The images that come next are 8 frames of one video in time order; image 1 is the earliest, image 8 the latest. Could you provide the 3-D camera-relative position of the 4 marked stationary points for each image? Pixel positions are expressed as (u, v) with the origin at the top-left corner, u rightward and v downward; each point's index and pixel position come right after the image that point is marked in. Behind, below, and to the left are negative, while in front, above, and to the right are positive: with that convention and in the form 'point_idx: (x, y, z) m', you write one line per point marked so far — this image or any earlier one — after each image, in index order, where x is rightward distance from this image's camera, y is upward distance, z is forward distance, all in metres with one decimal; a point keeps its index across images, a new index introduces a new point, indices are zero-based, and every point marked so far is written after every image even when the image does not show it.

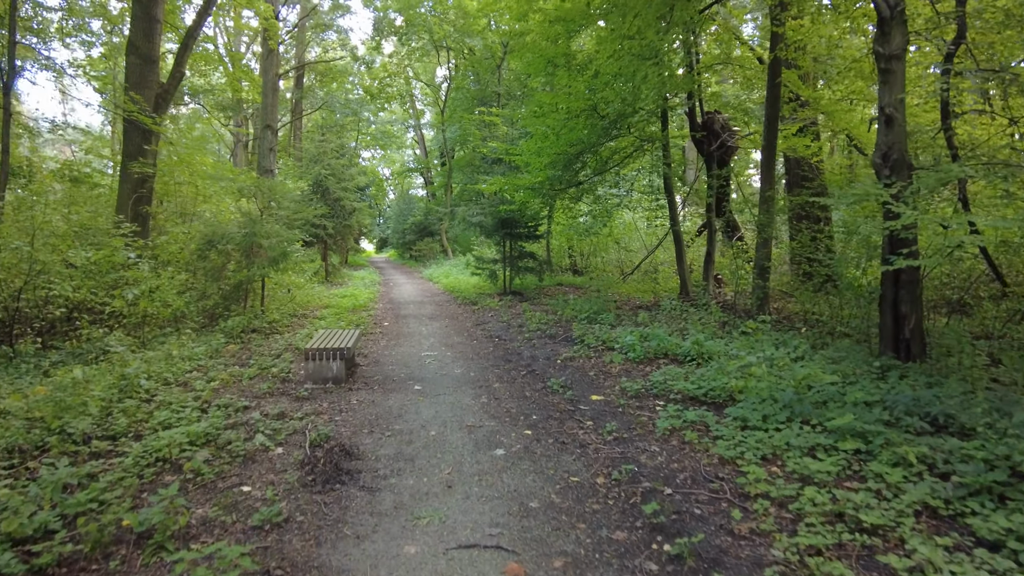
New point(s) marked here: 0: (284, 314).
0: (-3.4, -0.4, +9.4) m
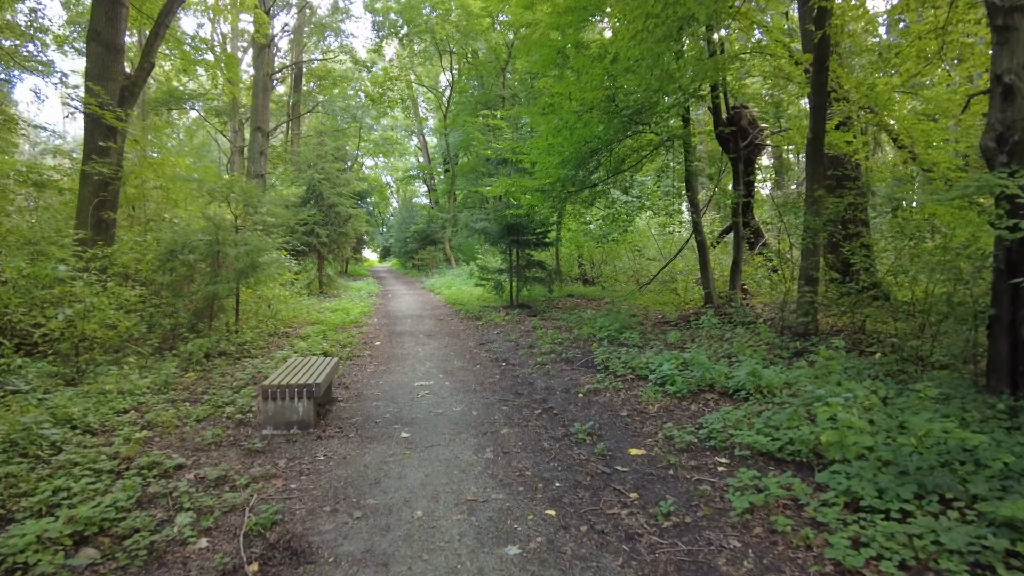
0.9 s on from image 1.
0: (-3.3, -0.6, +8.3) m
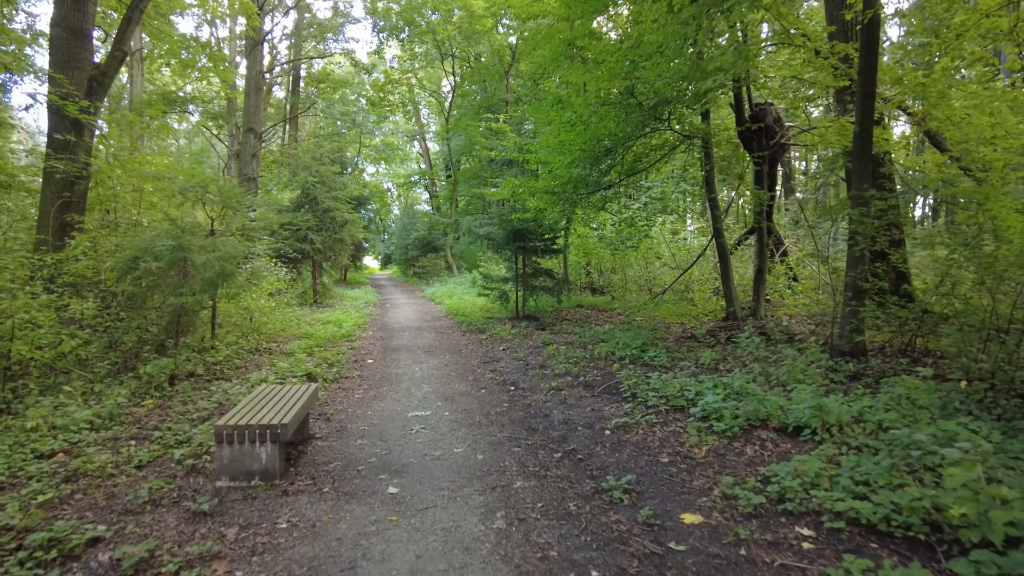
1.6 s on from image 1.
0: (-3.2, -0.7, +7.4) m
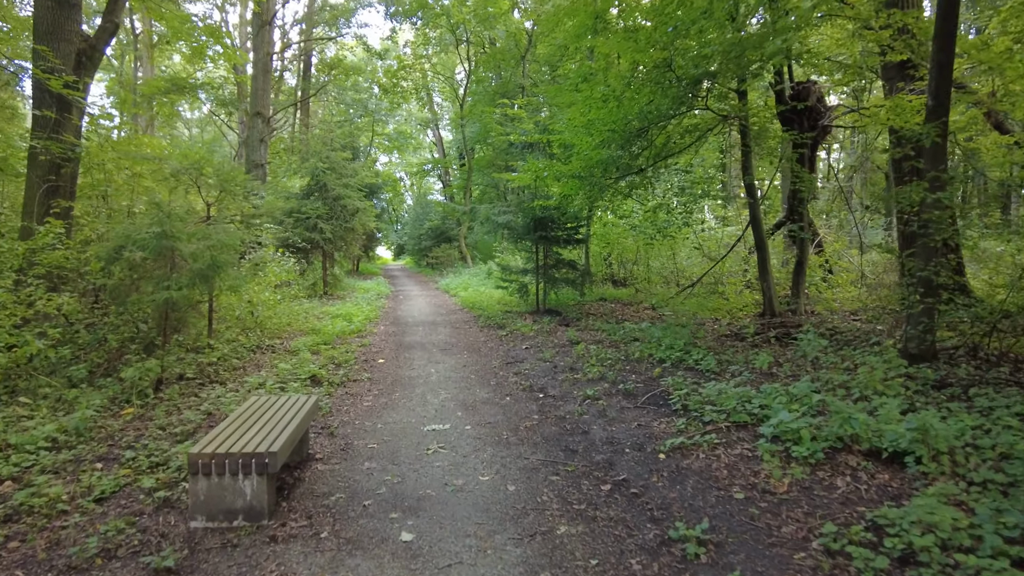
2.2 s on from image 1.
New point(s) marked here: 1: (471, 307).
0: (-2.9, -0.7, +6.8) m
1: (-0.8, -0.4, +12.2) m
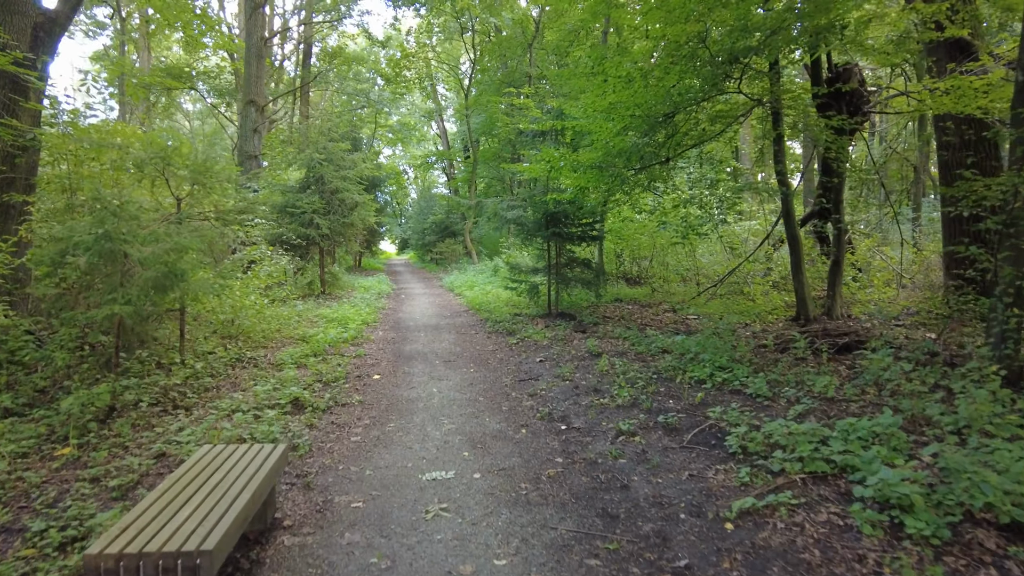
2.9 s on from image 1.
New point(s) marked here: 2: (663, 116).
0: (-2.8, -0.7, +6.0) m
1: (-0.6, -0.4, +11.3) m
2: (+1.8, +2.1, +7.7) m
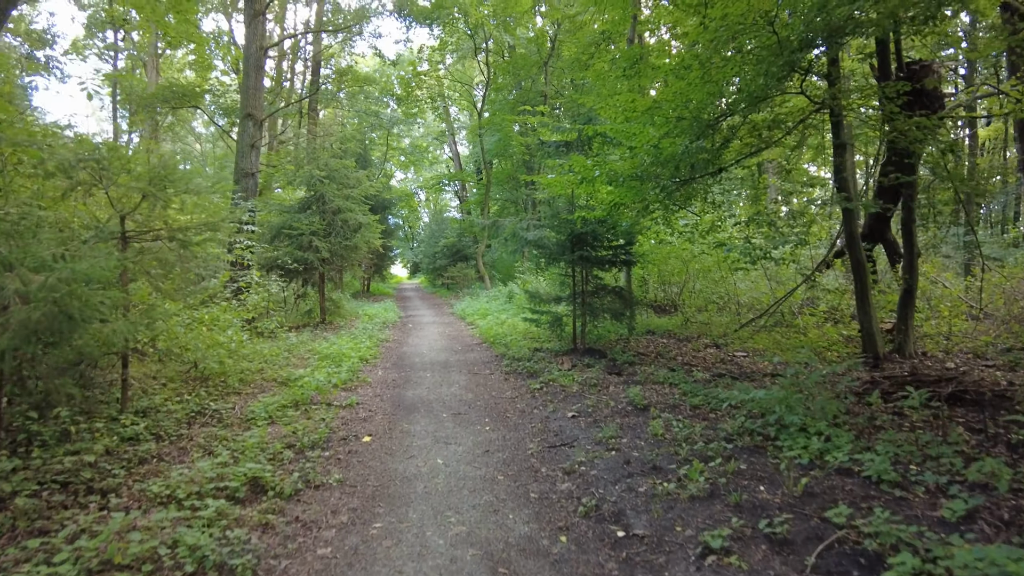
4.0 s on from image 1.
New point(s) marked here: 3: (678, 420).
0: (-2.6, -1.0, +4.7) m
1: (-0.3, -0.8, +10.1) m
2: (+2.1, +1.8, +6.5) m
3: (+1.3, -1.0, +4.9) m
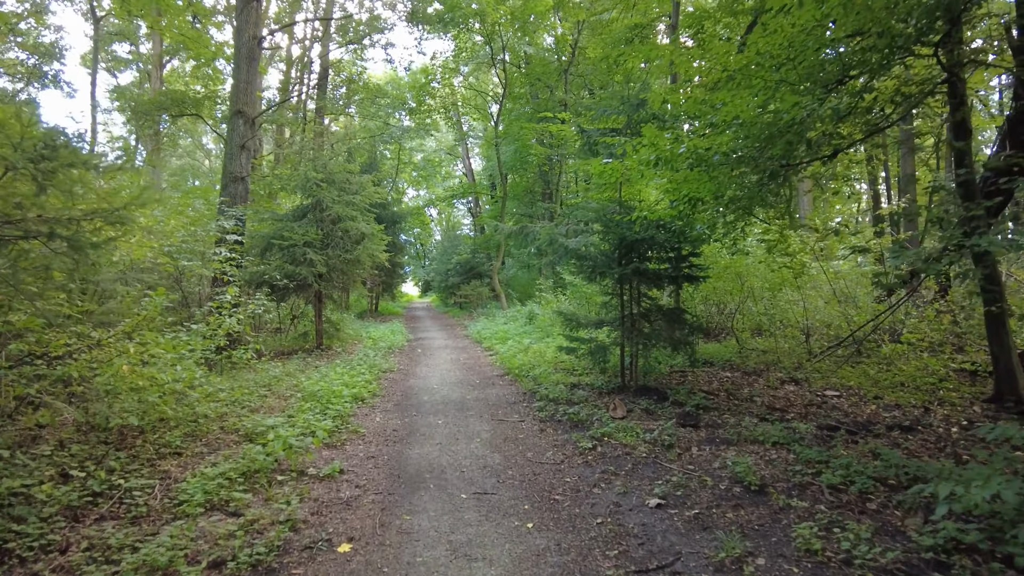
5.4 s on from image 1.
0: (-2.3, -1.1, +3.1) m
1: (+0.1, -1.1, +8.4) m
2: (+2.4, +1.6, +4.8) m
3: (+1.6, -1.1, +3.2) m
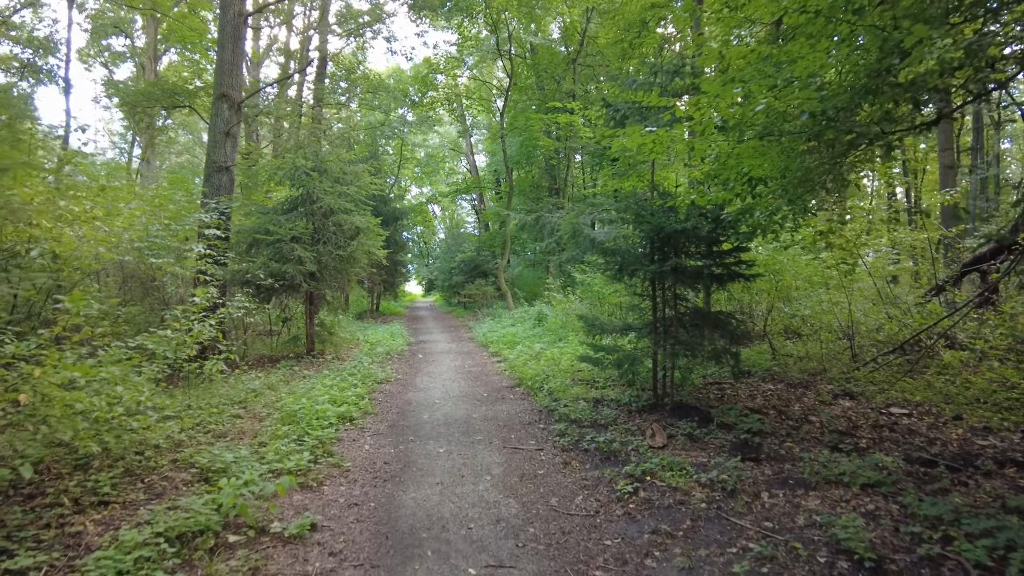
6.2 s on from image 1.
0: (-2.2, -1.1, +2.1) m
1: (+0.2, -1.1, +7.4) m
2: (+2.5, +1.6, +3.8) m
3: (+1.7, -1.2, +2.2) m
